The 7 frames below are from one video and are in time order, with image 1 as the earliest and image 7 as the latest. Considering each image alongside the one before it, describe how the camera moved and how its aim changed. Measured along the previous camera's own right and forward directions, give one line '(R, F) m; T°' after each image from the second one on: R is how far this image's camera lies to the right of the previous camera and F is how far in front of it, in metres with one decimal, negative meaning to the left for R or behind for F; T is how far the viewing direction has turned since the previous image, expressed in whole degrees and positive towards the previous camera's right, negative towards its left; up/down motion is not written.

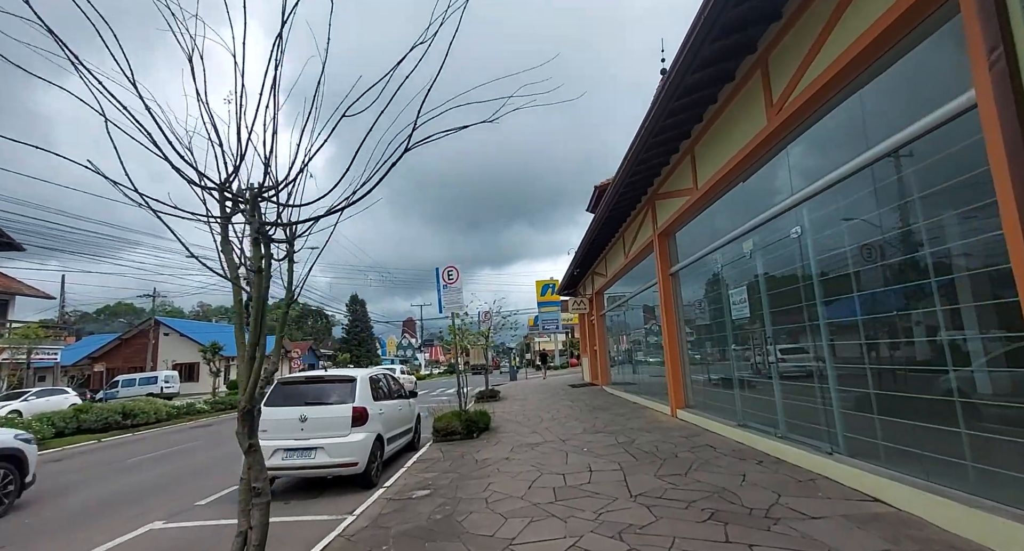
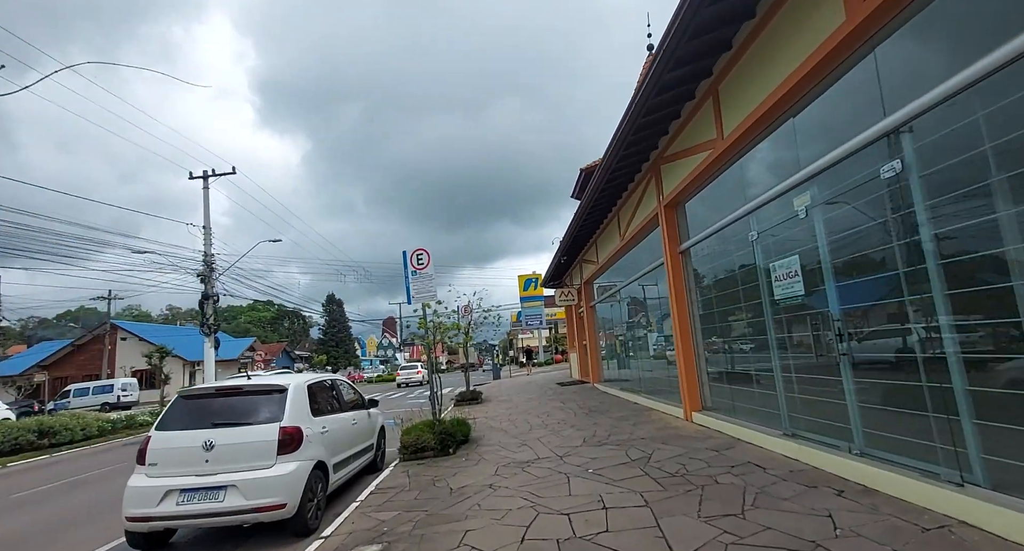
(0.0, +1.6) m; +2°
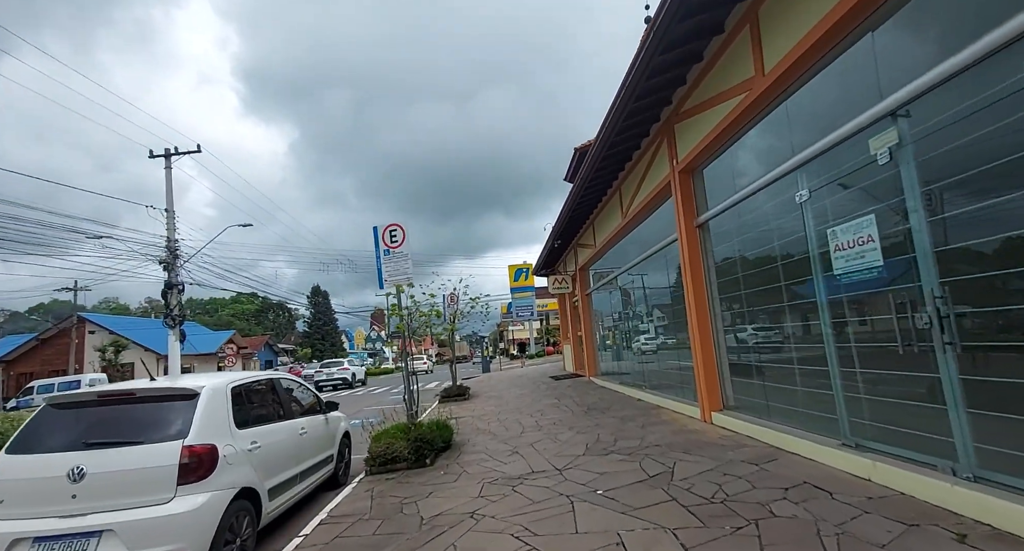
(0.0, +1.2) m; +1°
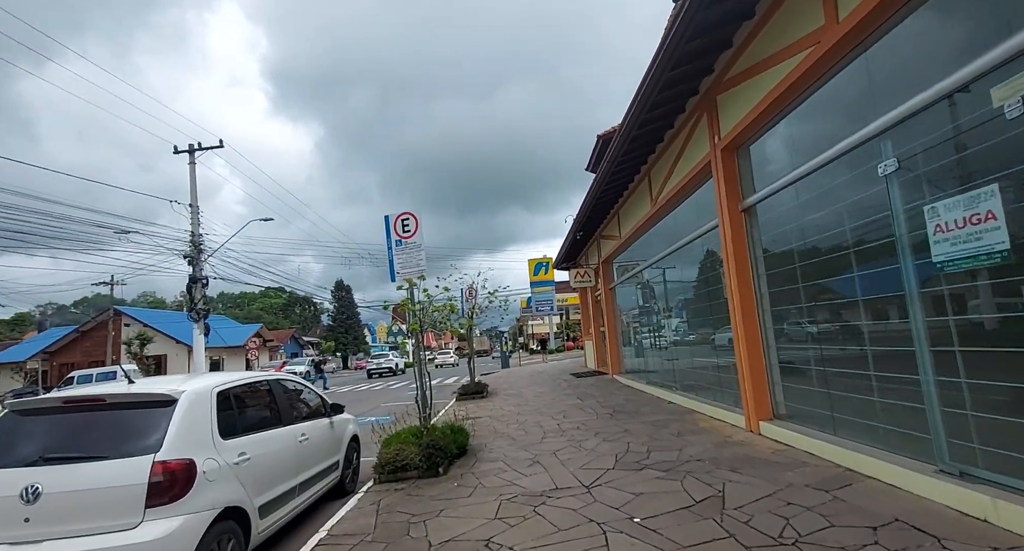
(0.0, +0.6) m; -3°
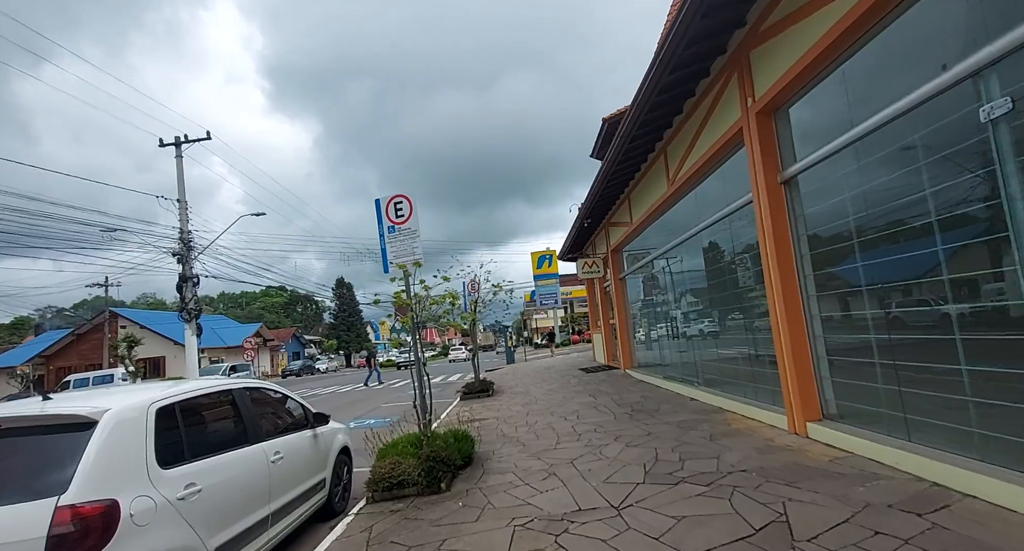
(-0.1, +0.8) m; 0°
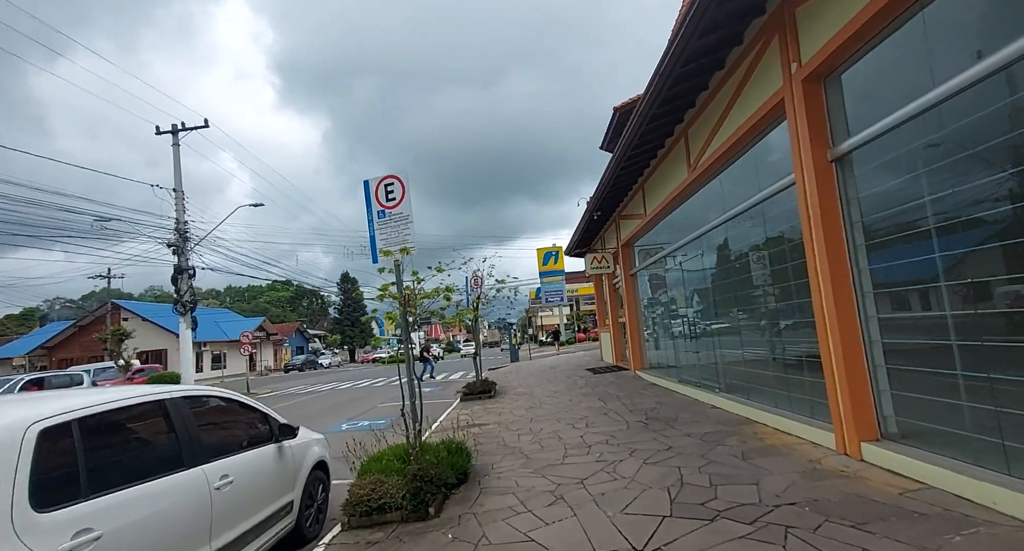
(0.0, +0.7) m; -1°
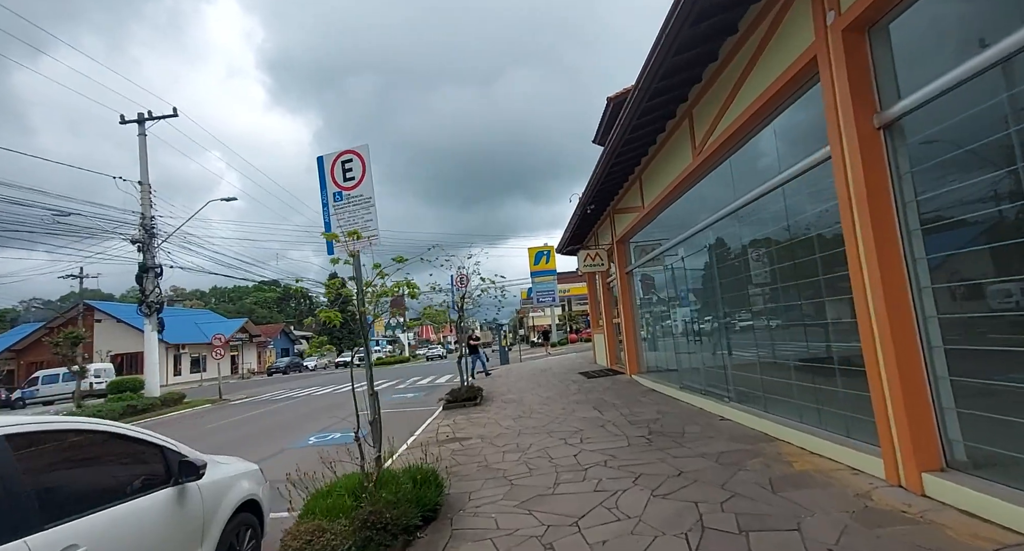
(+0.1, +0.9) m; +1°
